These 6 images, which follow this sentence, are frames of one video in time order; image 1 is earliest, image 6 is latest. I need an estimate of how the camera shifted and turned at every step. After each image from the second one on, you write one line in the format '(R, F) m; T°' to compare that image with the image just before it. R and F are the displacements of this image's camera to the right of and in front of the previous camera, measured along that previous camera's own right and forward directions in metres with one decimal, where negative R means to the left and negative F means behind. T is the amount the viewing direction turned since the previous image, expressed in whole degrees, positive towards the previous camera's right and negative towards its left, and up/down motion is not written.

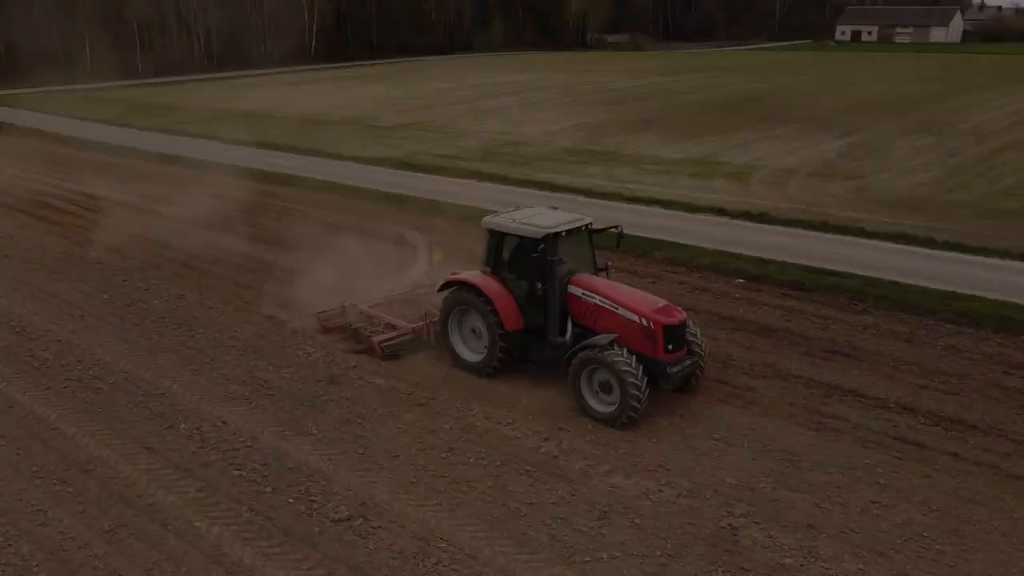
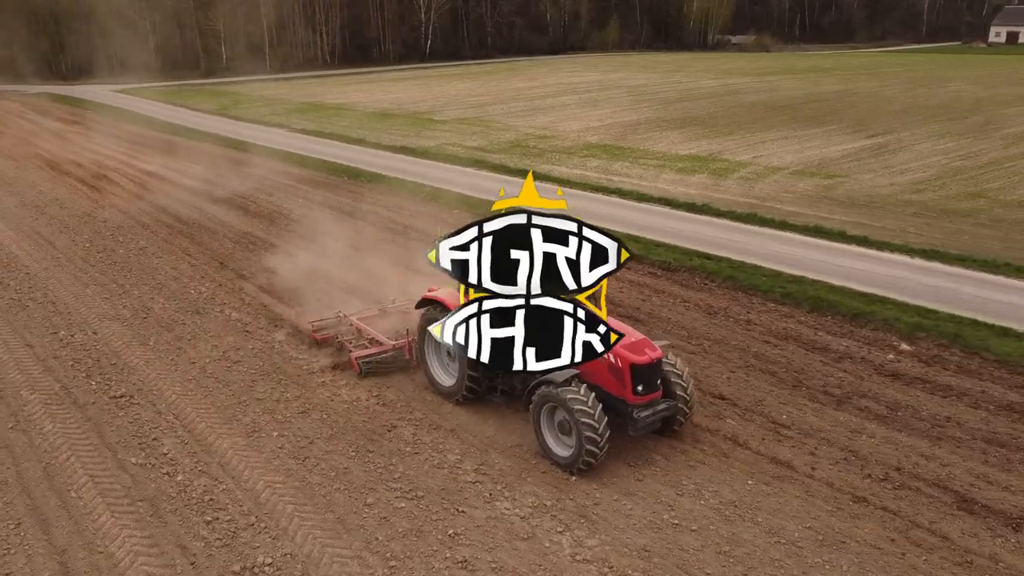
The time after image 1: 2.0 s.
(+3.8, -1.2) m; -10°
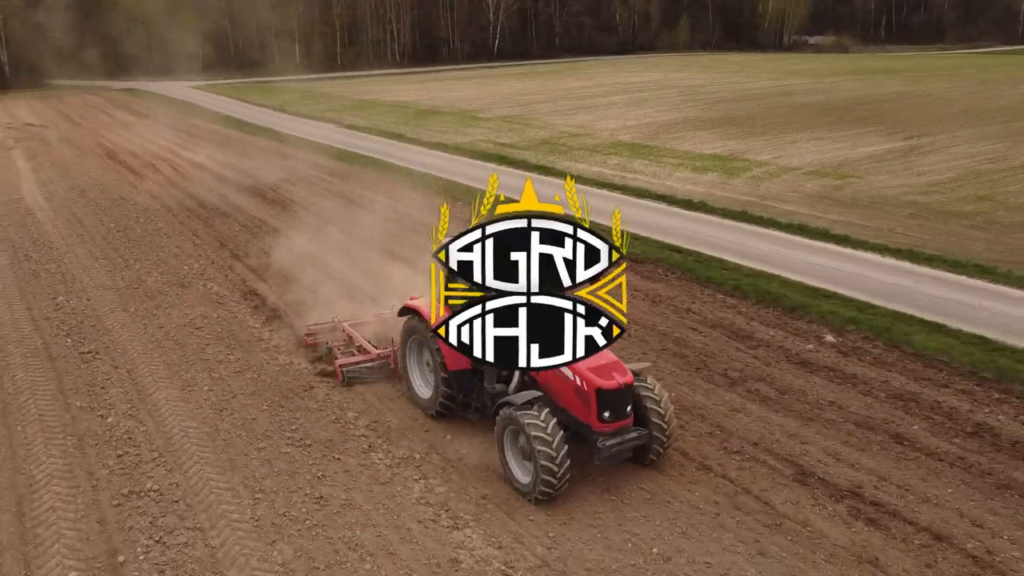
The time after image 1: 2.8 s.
(+1.7, -0.6) m; -5°
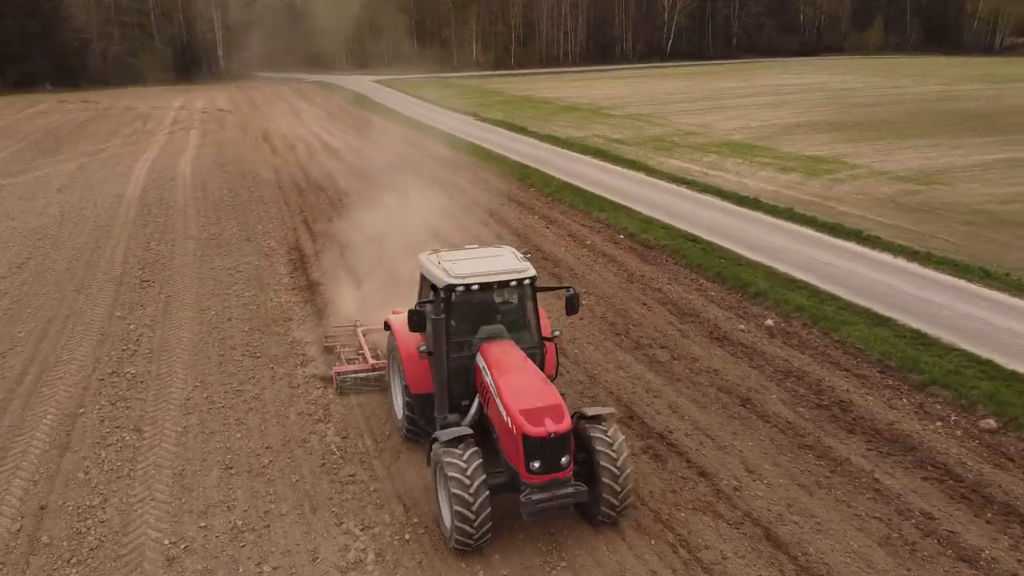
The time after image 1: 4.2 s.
(+2.9, -1.0) m; -13°
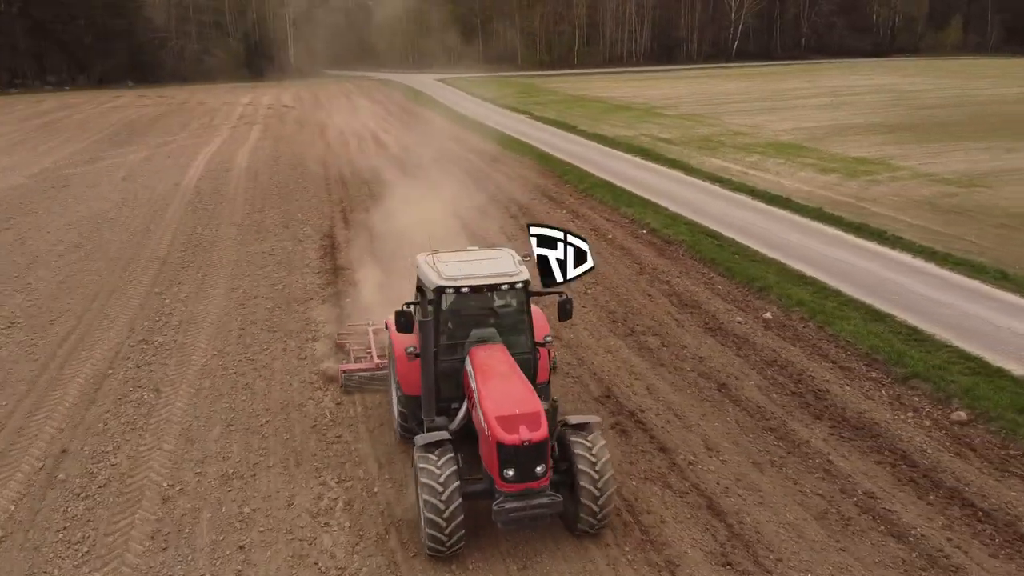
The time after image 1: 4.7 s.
(+0.8, -0.5) m; -5°
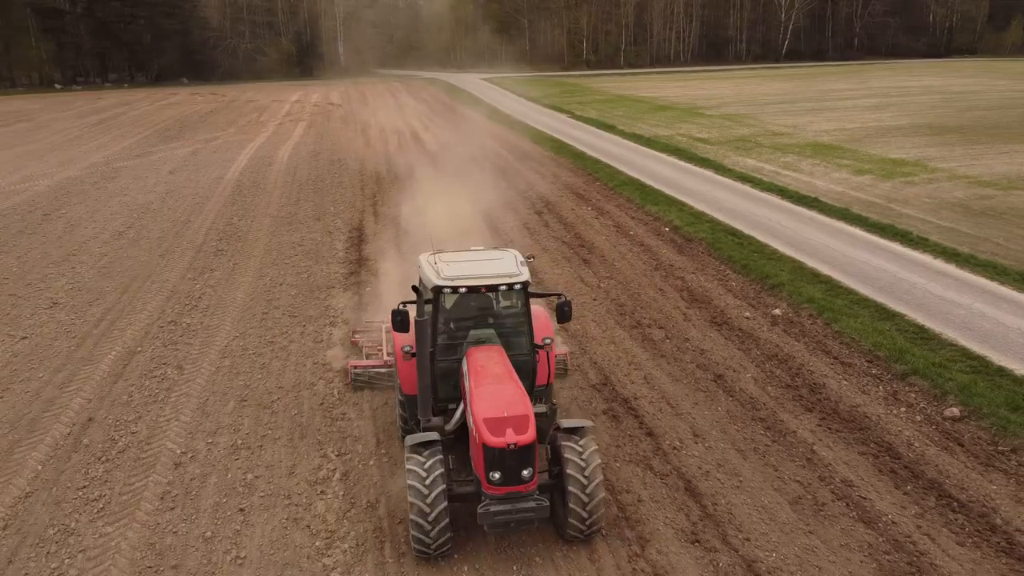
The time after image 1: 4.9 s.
(+0.5, -0.3) m; -3°
